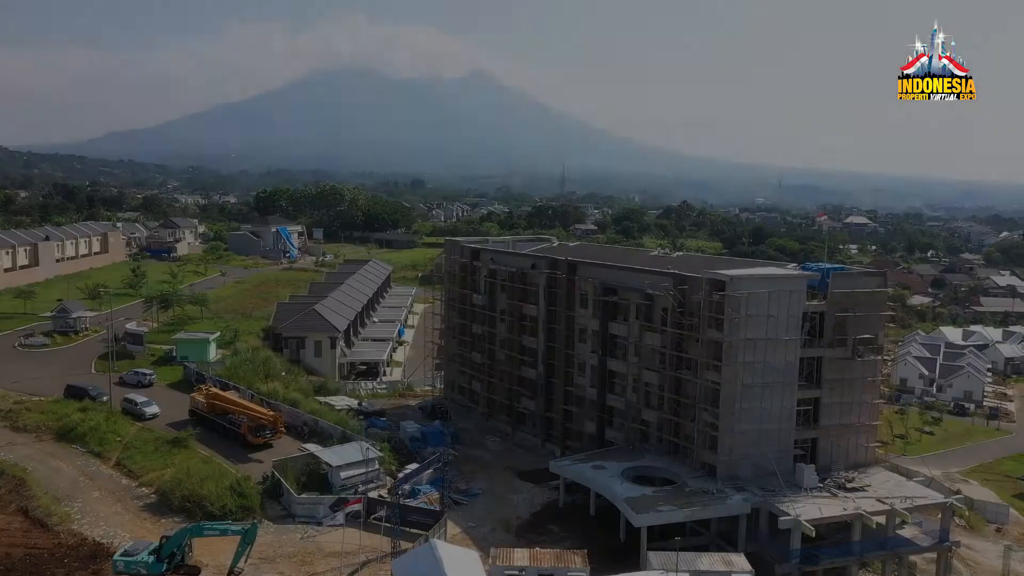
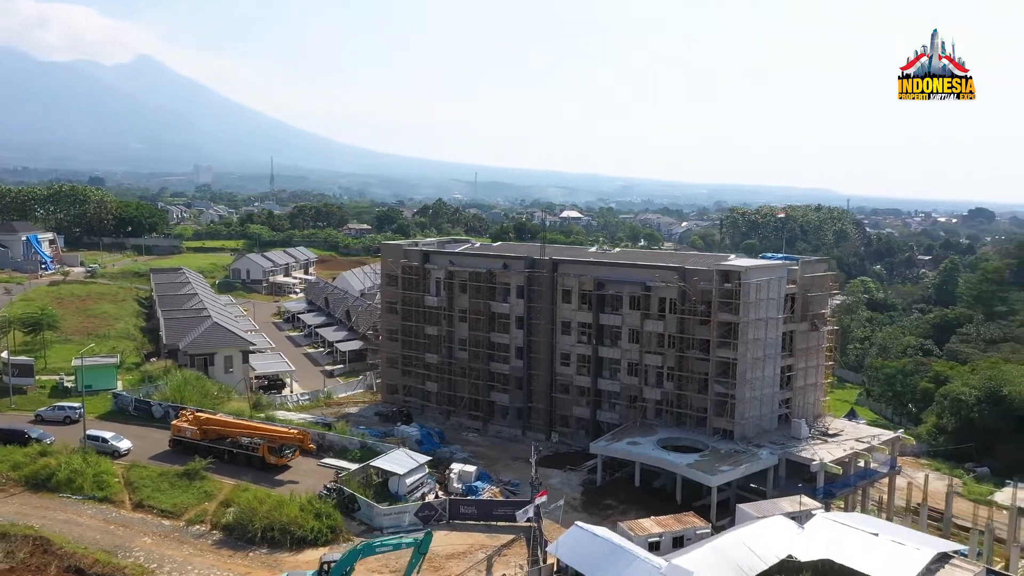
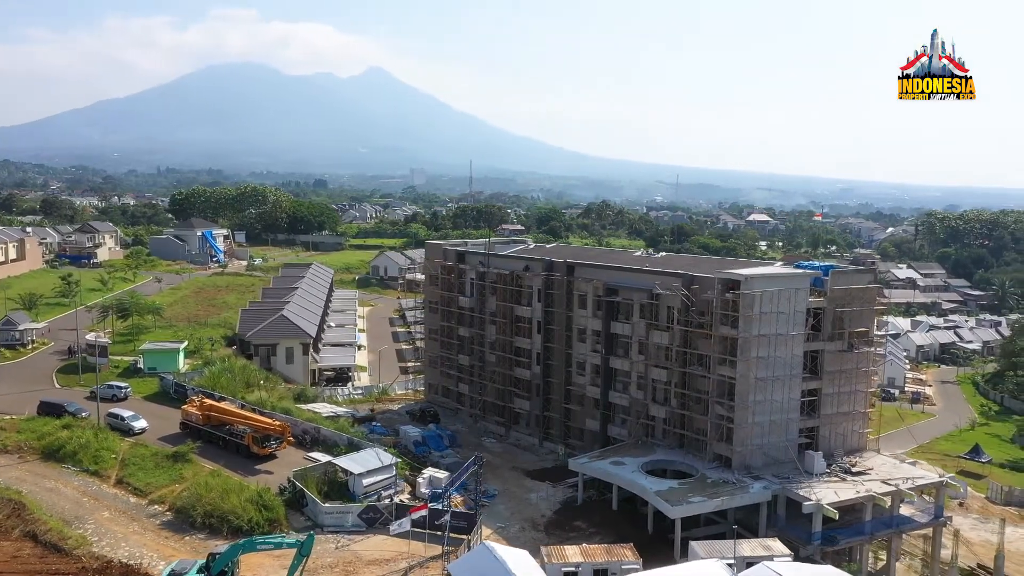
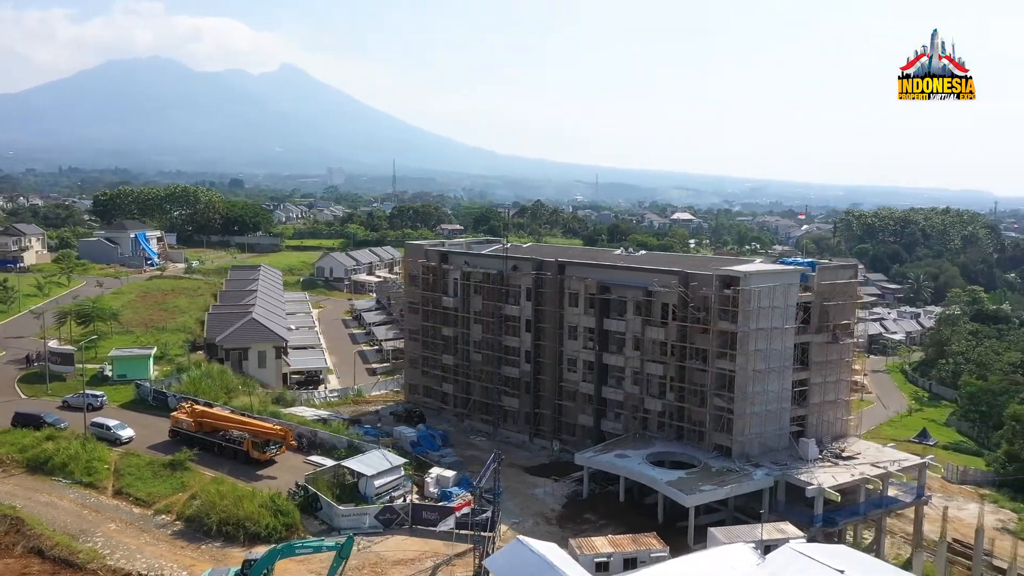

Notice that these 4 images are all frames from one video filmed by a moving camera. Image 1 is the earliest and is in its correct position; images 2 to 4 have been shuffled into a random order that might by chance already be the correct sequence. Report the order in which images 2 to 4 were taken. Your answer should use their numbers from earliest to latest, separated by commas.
3, 4, 2
